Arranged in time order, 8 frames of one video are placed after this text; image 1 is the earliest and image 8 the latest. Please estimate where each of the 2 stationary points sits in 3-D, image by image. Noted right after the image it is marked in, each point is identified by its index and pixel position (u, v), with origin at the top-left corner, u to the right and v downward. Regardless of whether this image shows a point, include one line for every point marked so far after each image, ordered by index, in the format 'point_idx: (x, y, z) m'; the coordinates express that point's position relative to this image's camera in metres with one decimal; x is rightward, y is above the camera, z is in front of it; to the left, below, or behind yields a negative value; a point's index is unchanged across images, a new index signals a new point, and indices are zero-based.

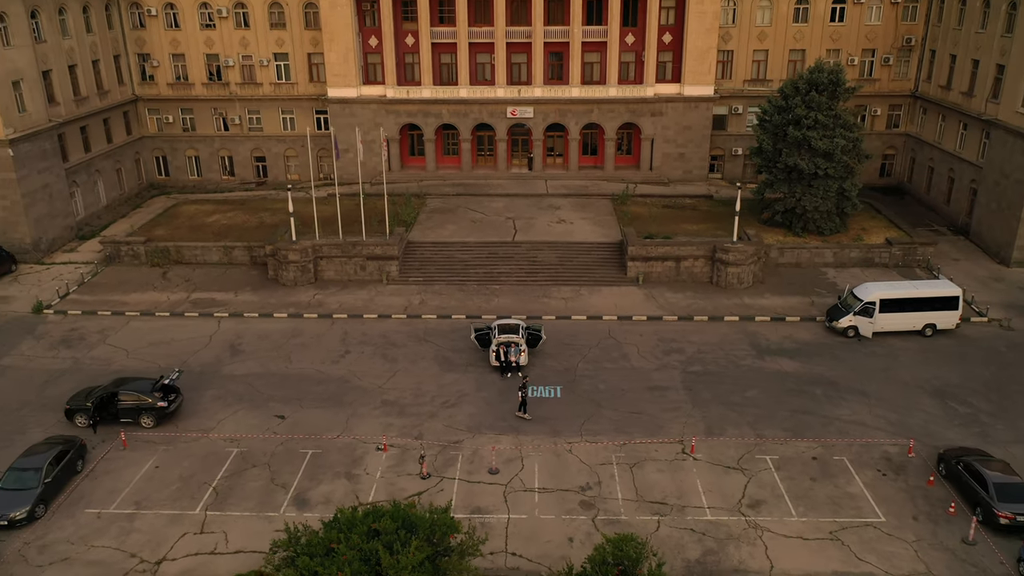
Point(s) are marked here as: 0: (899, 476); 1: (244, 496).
0: (+8.6, -4.2, +17.6) m
1: (-5.8, -4.5, +17.2) m
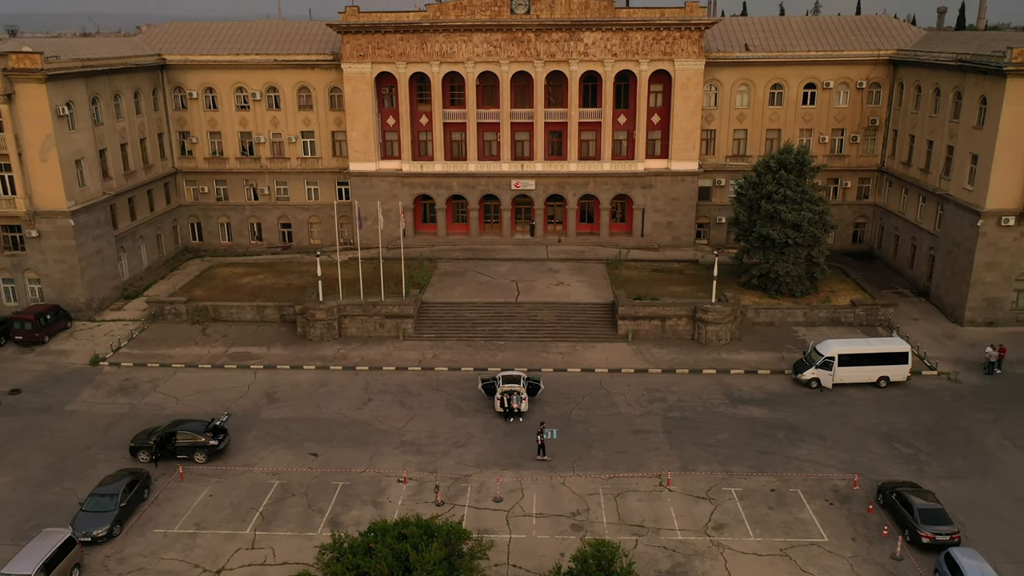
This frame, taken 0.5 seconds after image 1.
0: (+8.7, -5.6, +20.6) m
1: (-5.8, -5.9, +20.3) m
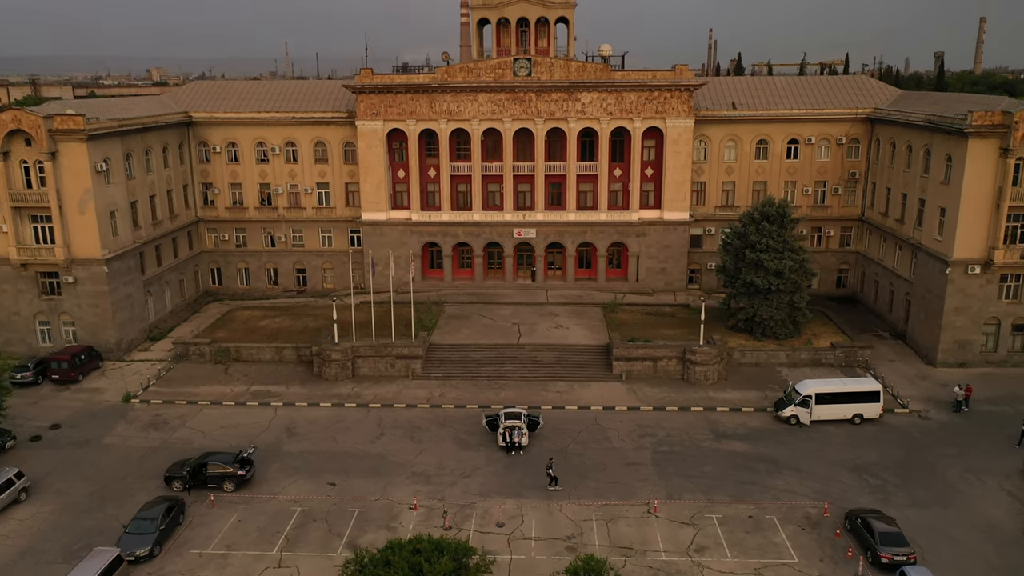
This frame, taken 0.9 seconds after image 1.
0: (+8.7, -6.9, +22.7) m
1: (-5.8, -7.2, +22.4) m
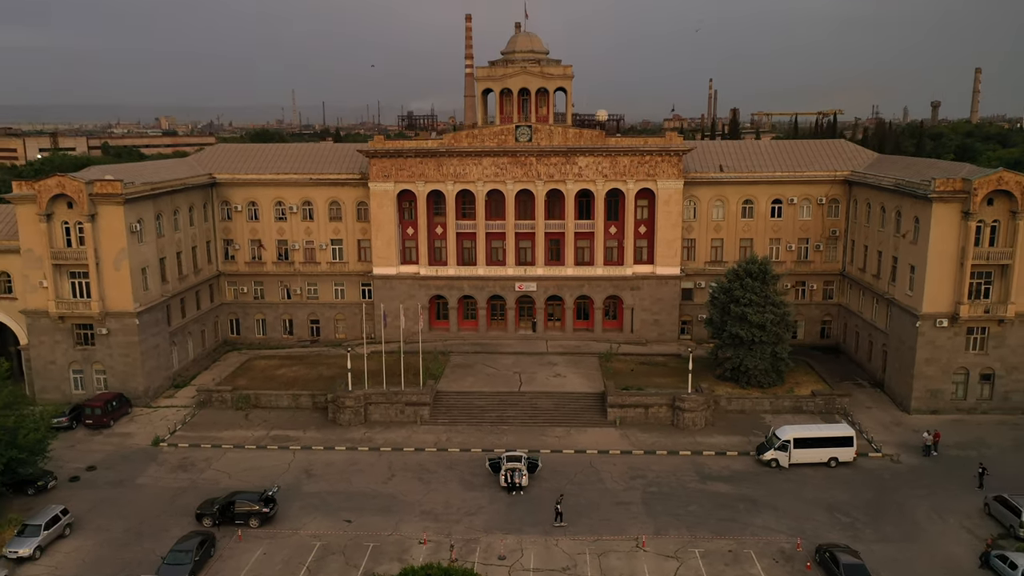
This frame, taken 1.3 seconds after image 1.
0: (+8.7, -8.7, +24.9) m
1: (-5.8, -8.9, +24.7) m
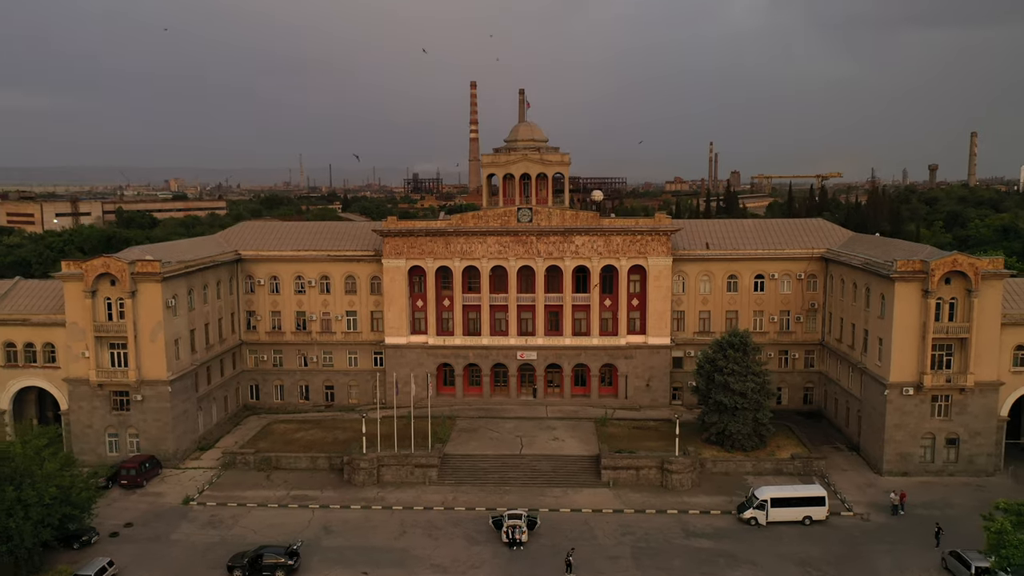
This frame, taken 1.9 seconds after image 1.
0: (+8.7, -11.4, +27.8) m
1: (-5.7, -11.6, +27.6) m
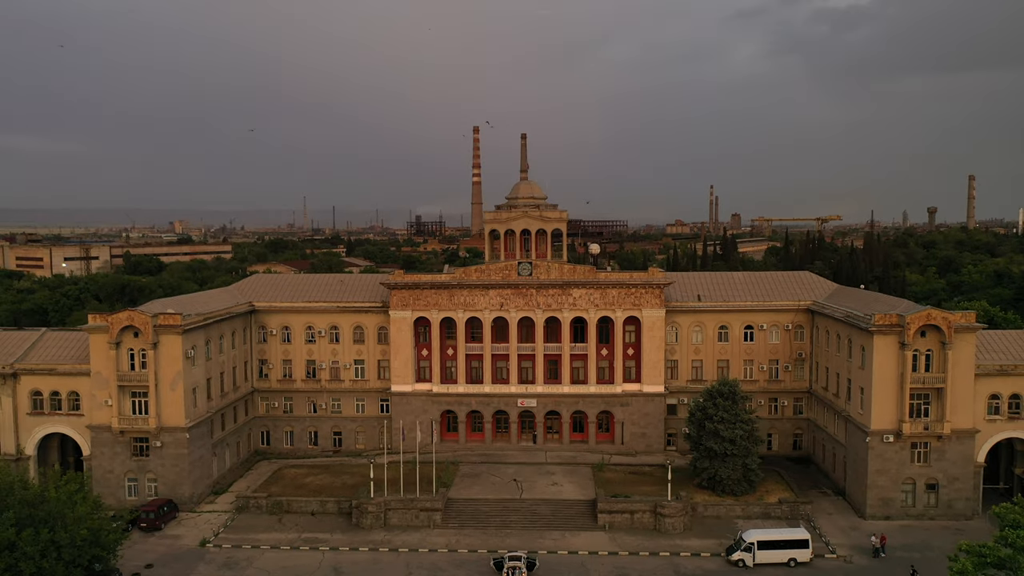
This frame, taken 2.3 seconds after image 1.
0: (+8.7, -13.5, +29.7) m
1: (-5.8, -13.7, +29.5) m
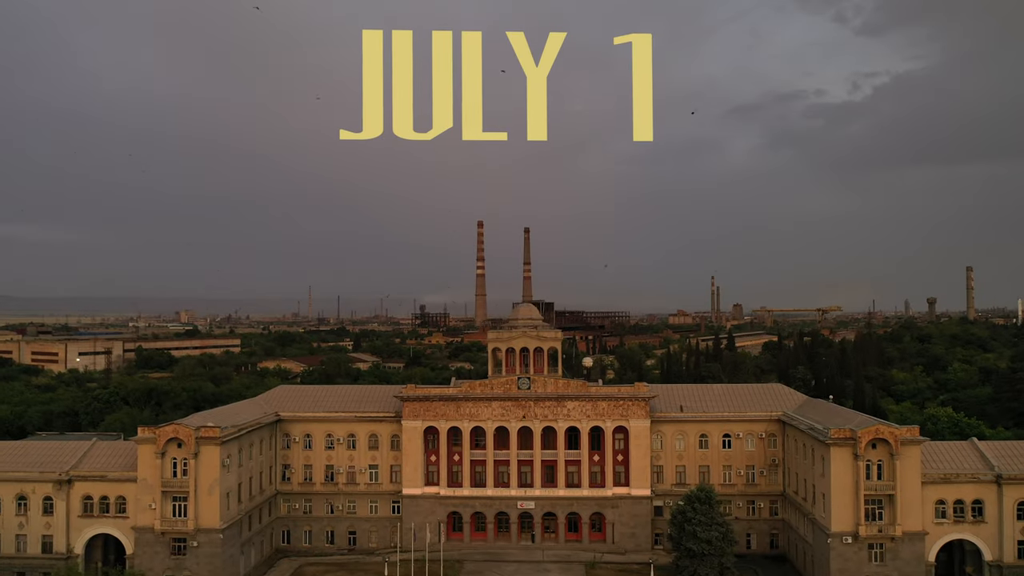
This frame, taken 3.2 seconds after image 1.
0: (+8.6, -19.2, +34.3) m
1: (-5.8, -19.4, +34.2) m
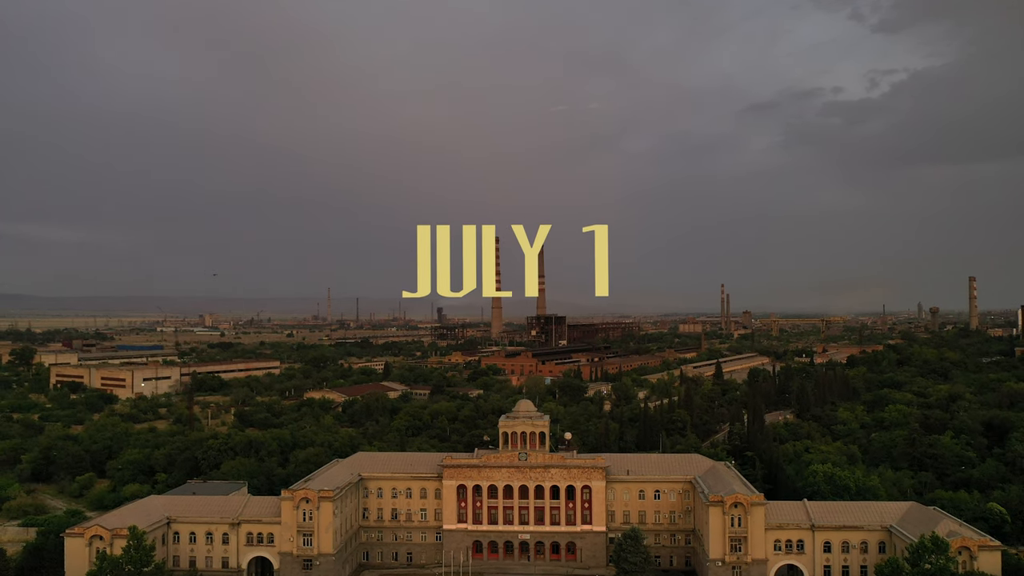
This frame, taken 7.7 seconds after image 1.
0: (+8.5, -31.1, +64.4) m
1: (-6.0, -31.3, +64.6) m
